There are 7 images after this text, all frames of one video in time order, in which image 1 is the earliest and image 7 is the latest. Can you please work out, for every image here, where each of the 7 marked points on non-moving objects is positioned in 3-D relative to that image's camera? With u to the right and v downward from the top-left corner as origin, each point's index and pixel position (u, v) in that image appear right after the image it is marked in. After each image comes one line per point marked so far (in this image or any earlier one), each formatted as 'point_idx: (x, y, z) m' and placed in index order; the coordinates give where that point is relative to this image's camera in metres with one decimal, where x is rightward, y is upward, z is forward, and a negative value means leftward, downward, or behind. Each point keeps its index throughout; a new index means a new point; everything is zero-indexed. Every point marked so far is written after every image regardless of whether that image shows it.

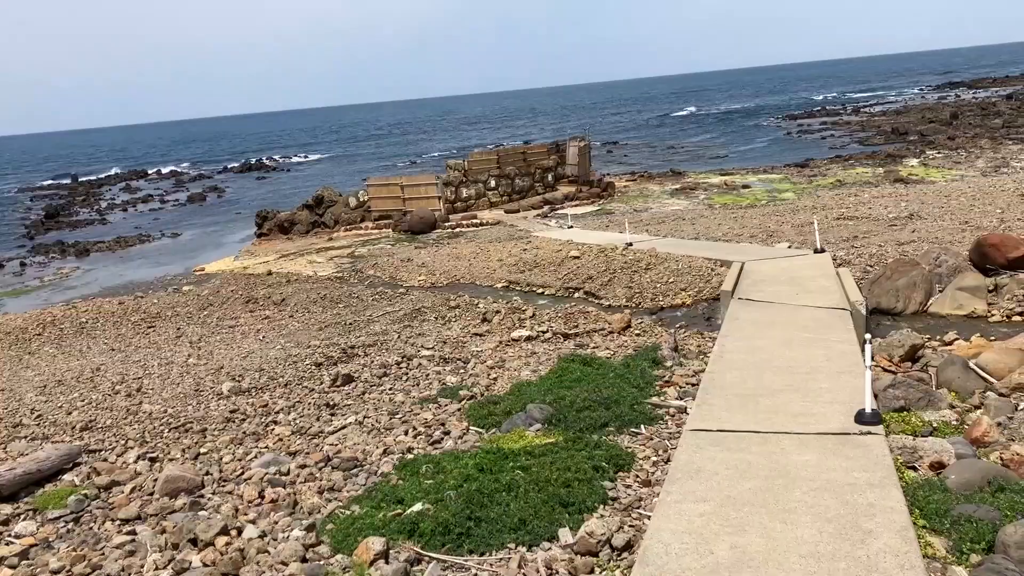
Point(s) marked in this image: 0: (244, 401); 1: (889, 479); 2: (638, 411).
0: (-3.3, -1.4, +11.4) m
1: (+2.3, -1.2, +5.8) m
2: (+1.2, -1.1, +8.6) m
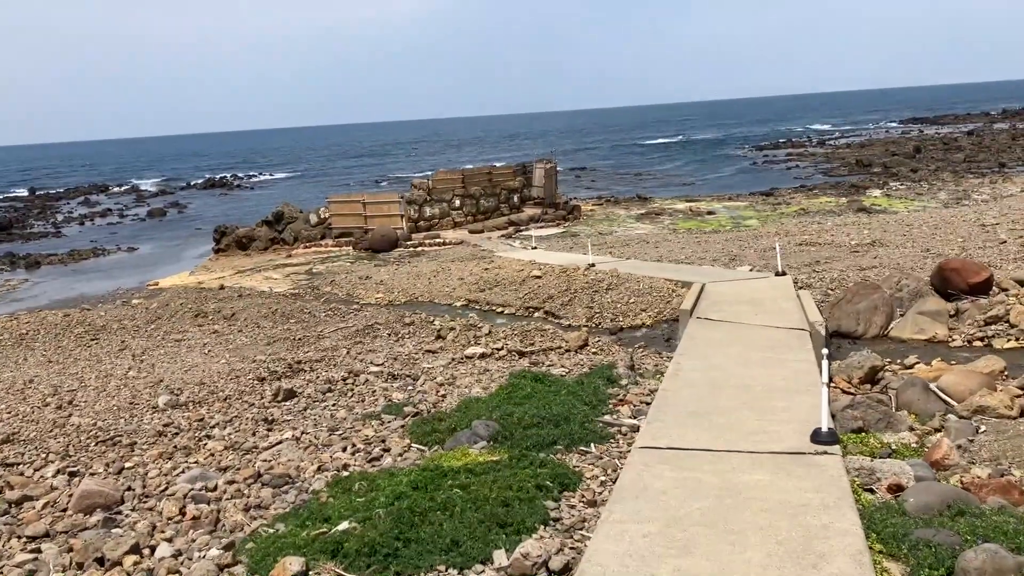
0: (-3.9, -1.5, +10.8) m
1: (+1.9, -1.2, +5.4) m
2: (+0.7, -1.2, +8.2) m
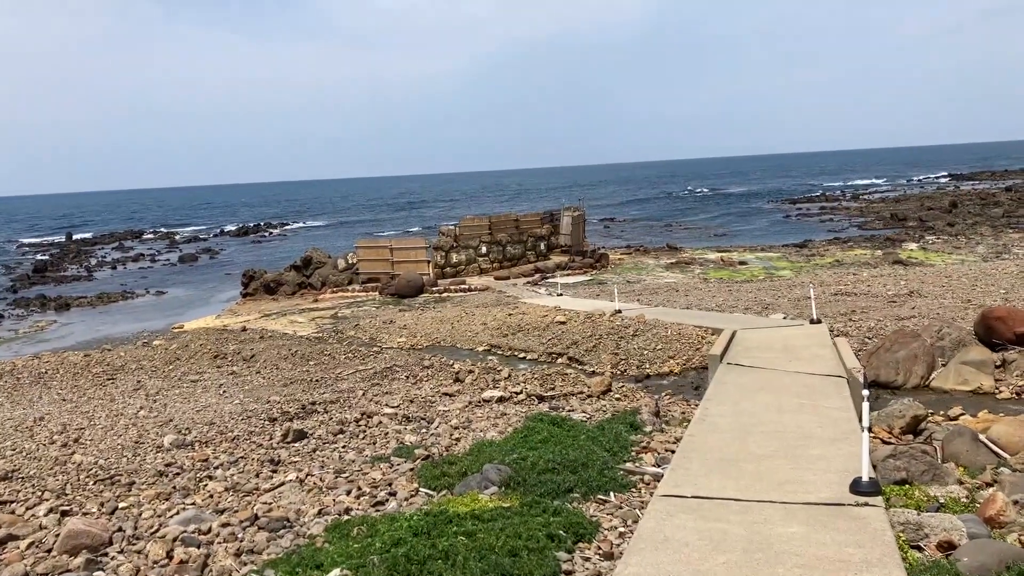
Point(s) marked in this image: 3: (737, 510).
0: (-3.7, -1.9, +10.4) m
1: (+2.0, -1.4, +4.9) m
2: (+0.8, -1.5, +7.6) m
3: (+1.4, -1.4, +5.7) m
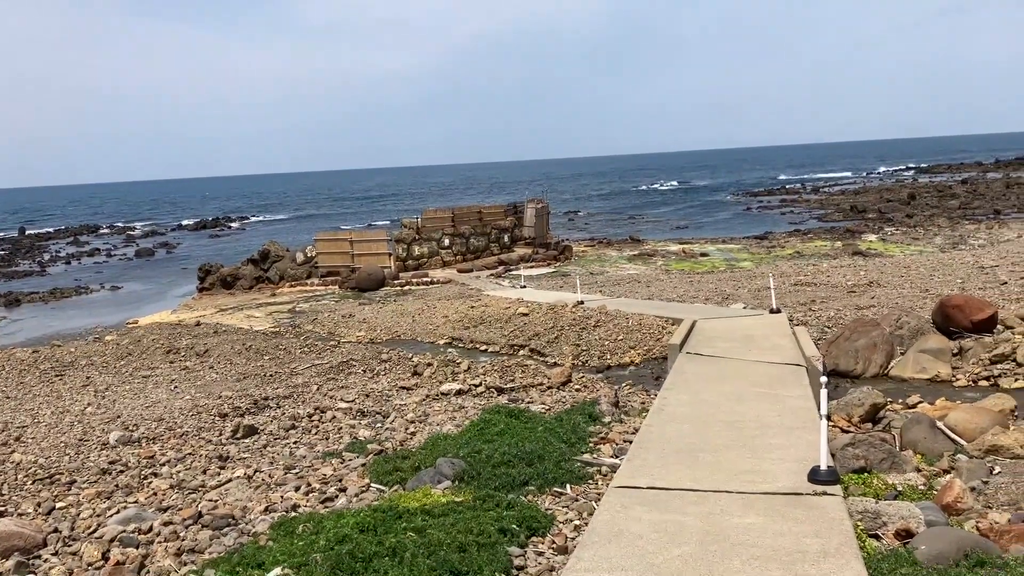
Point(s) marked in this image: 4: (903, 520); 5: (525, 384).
0: (-4.1, -1.8, +10.1) m
1: (+1.7, -1.3, +4.7) m
2: (+0.4, -1.4, +7.5) m
3: (+1.1, -1.3, +5.6) m
4: (+2.3, -1.4, +5.6) m
5: (+0.2, -1.2, +12.1) m
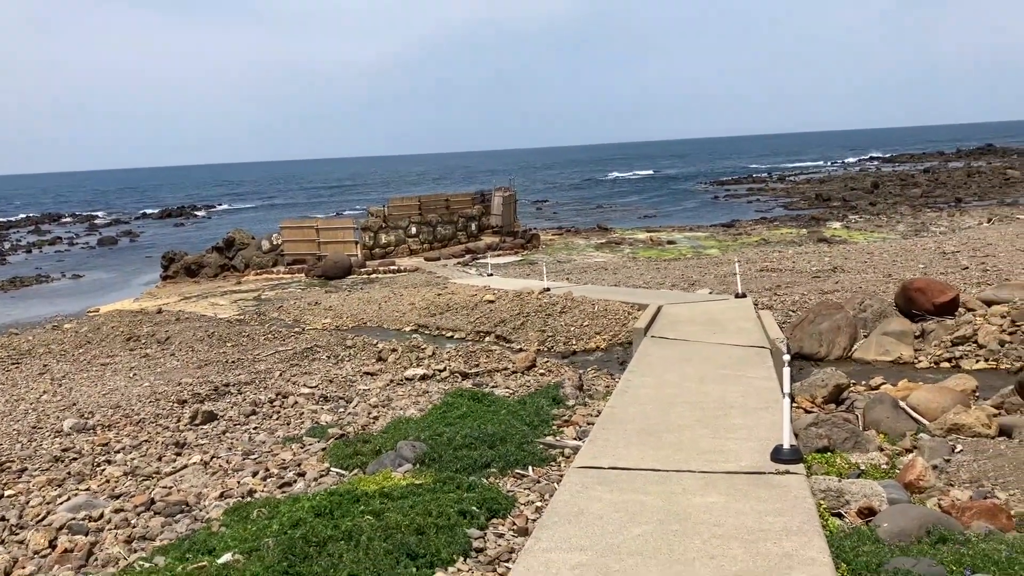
0: (-4.5, -1.6, +9.8) m
1: (+1.5, -1.2, +4.7) m
2: (+0.1, -1.3, +7.4) m
3: (+0.8, -1.1, +5.5) m
4: (+2.1, -1.3, +5.6) m
5: (-0.3, -1.0, +11.9) m
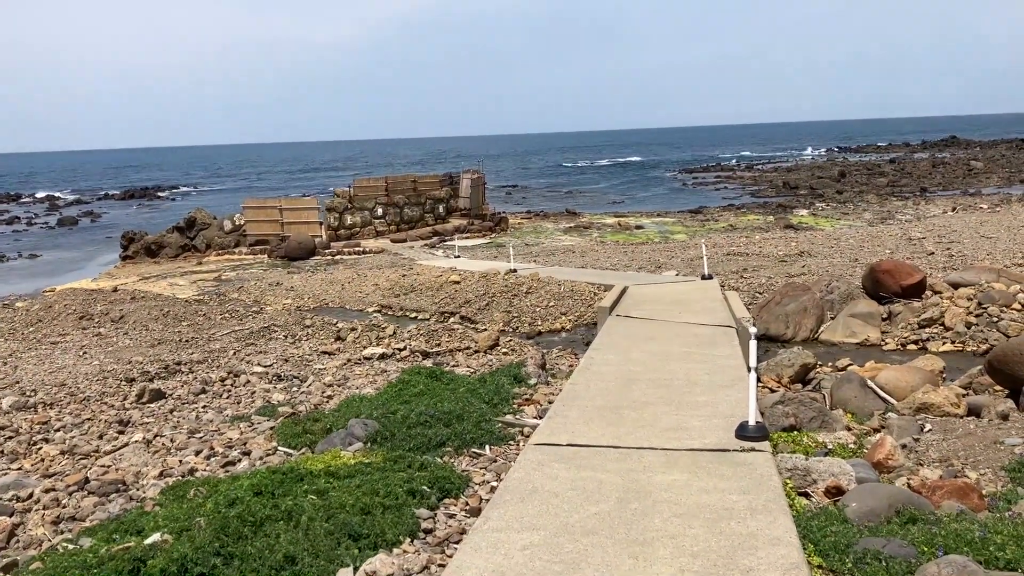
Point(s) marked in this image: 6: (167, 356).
0: (-4.9, -1.3, +9.4) m
1: (+1.2, -1.0, +4.4) m
2: (-0.2, -1.1, +7.1) m
3: (+0.6, -1.0, +5.2) m
4: (+1.8, -1.1, +5.4) m
5: (-0.8, -0.7, +11.6) m
6: (-4.7, -0.9, +12.8) m
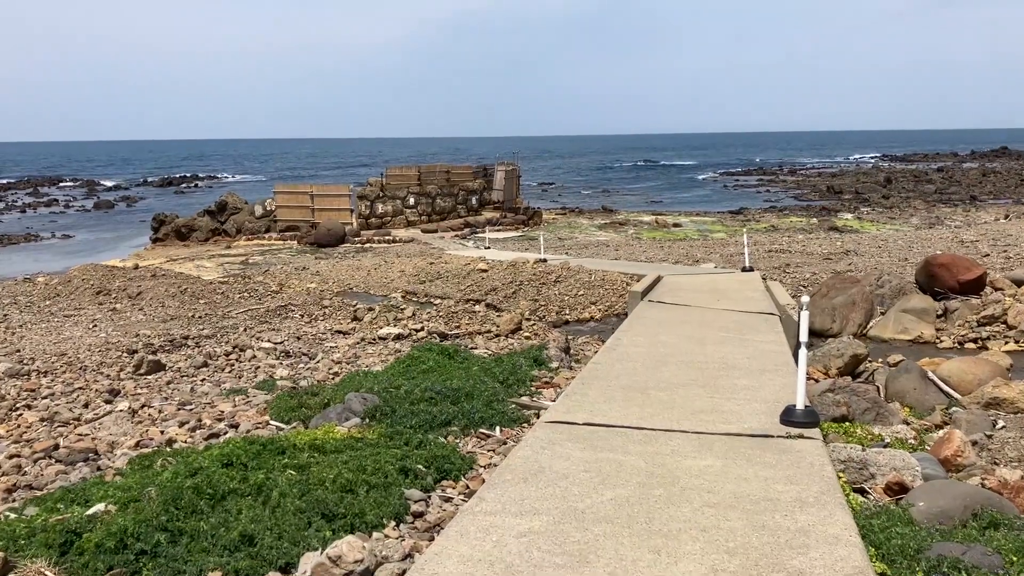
0: (-4.7, -0.9, +8.8) m
1: (+1.2, -0.8, +3.7) m
2: (-0.1, -0.8, +6.4) m
3: (+0.6, -0.7, +4.5) m
4: (+1.9, -0.9, +4.6) m
5: (-0.5, -0.5, +10.9) m
6: (-4.4, -0.6, +12.3) m
